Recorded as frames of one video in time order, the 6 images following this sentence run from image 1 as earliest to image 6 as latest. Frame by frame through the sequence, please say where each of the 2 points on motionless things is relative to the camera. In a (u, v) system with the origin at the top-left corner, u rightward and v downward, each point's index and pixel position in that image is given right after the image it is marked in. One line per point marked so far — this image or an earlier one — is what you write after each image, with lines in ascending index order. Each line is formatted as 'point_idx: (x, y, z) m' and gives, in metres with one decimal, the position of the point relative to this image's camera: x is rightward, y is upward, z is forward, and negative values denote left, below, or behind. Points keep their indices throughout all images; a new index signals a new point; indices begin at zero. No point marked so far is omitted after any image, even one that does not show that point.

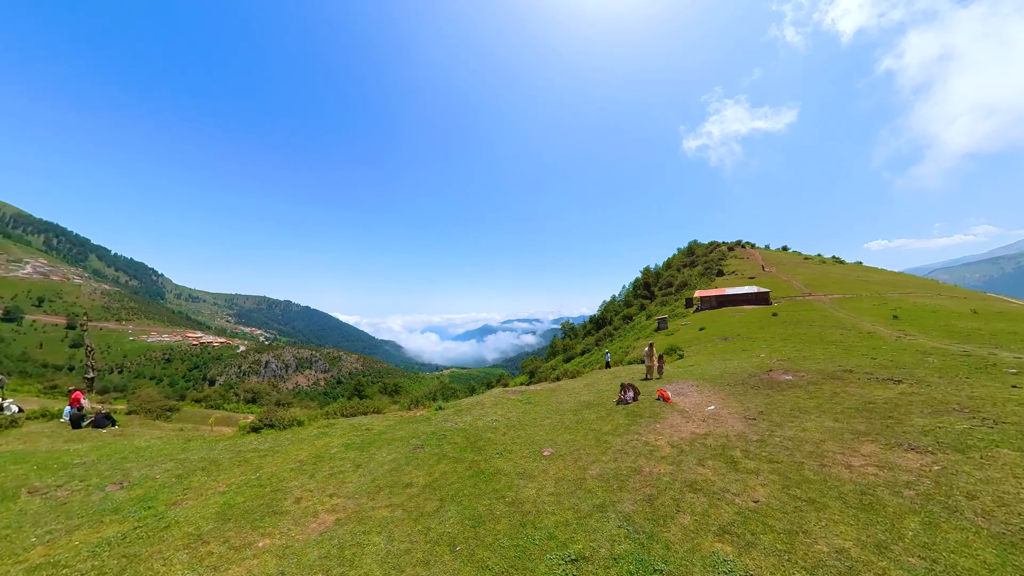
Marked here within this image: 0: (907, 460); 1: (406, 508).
0: (+12.4, -5.3, +10.9) m
1: (-3.5, -7.1, +11.1) m
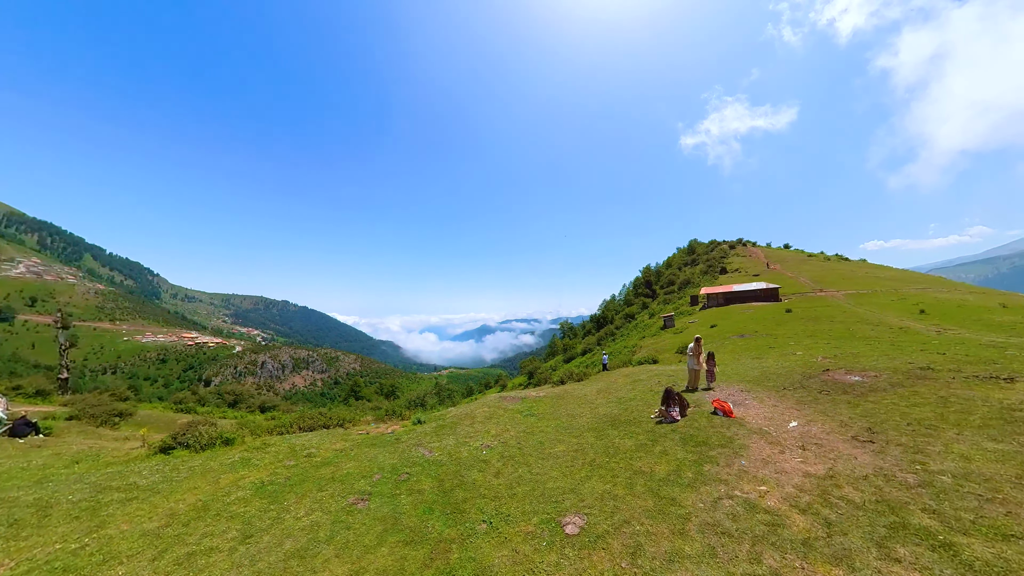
0: (+12.3, -4.3, +6.3) m
1: (-3.6, -6.1, +6.4) m
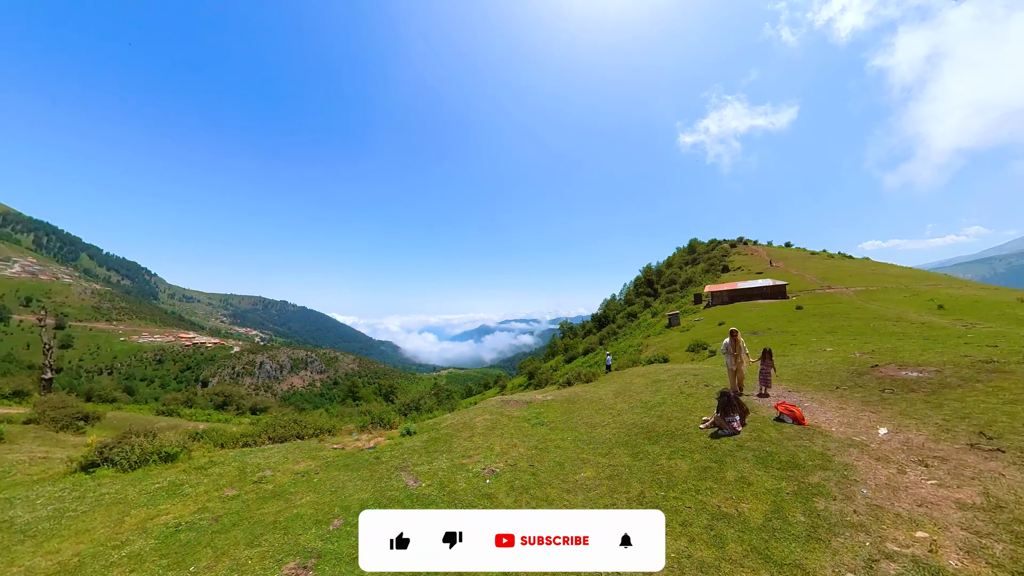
0: (+12.6, -3.7, +3.7) m
1: (-3.3, -5.5, +3.8) m
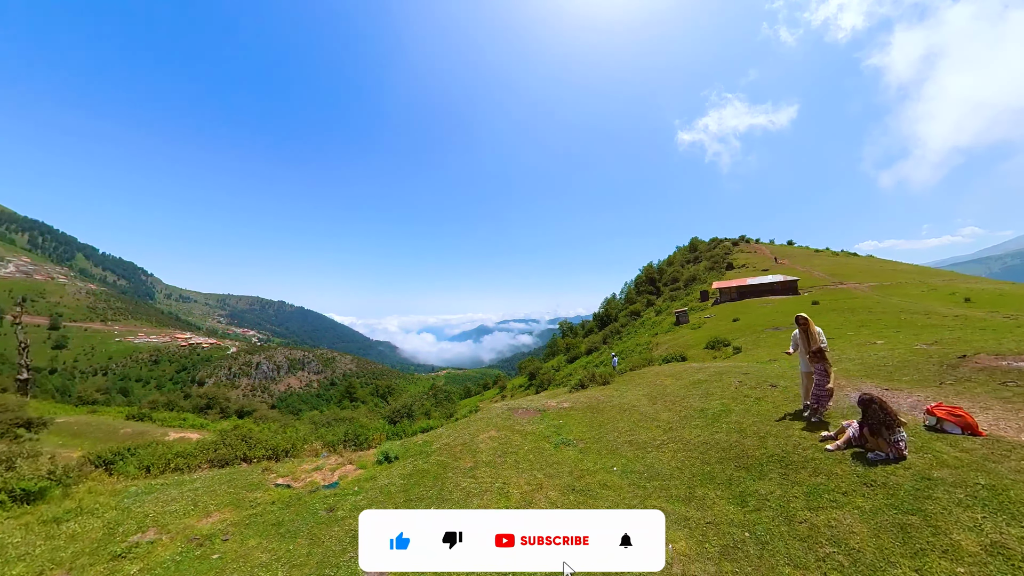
0: (+13.1, -2.9, +0.1) m
1: (-2.7, -4.7, +0.2) m
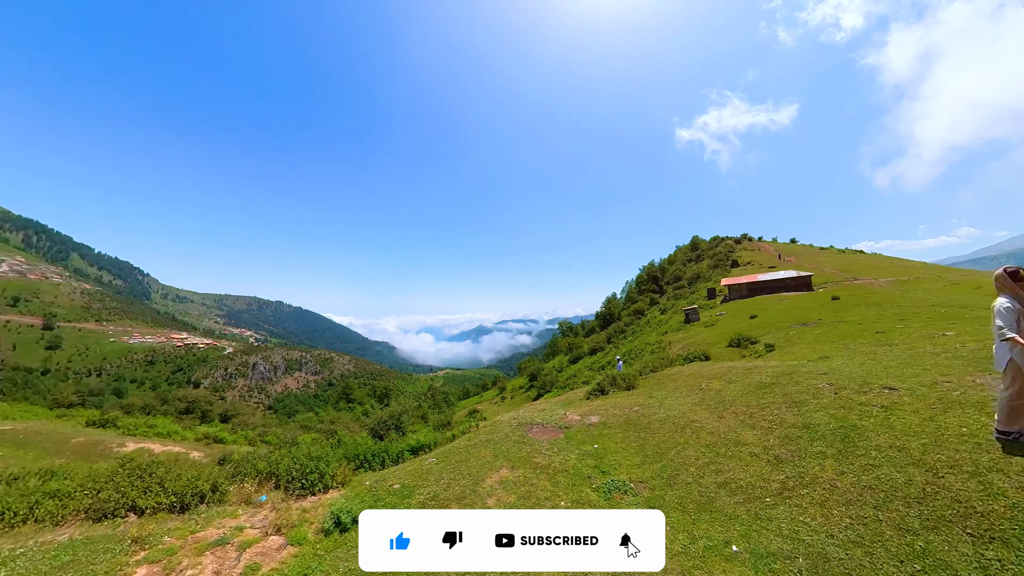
0: (+13.7, -2.1, -3.7) m
1: (-2.1, -3.8, -3.8) m
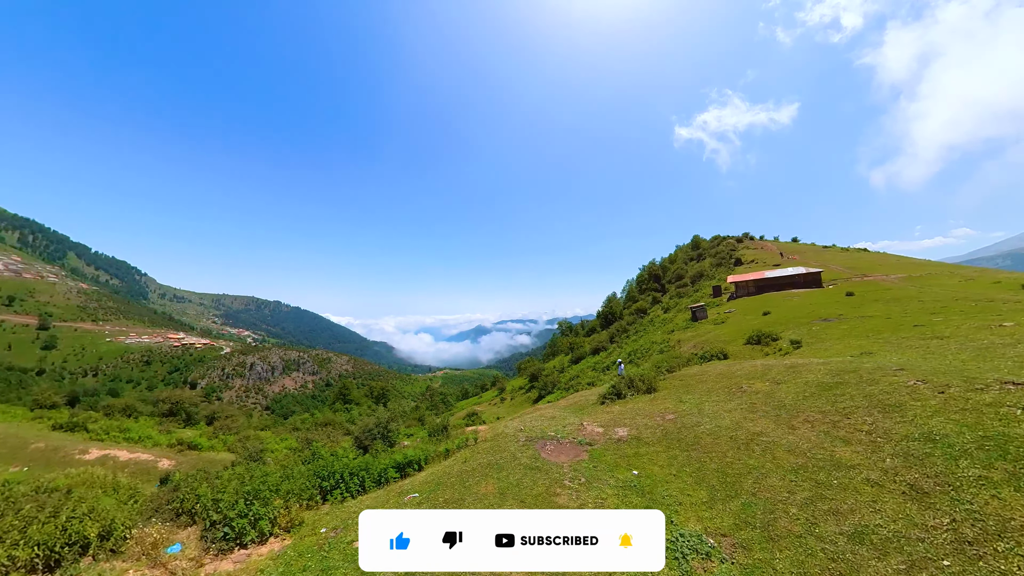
0: (+14.1, -1.4, -6.3) m
1: (-1.8, -3.2, -6.3) m
